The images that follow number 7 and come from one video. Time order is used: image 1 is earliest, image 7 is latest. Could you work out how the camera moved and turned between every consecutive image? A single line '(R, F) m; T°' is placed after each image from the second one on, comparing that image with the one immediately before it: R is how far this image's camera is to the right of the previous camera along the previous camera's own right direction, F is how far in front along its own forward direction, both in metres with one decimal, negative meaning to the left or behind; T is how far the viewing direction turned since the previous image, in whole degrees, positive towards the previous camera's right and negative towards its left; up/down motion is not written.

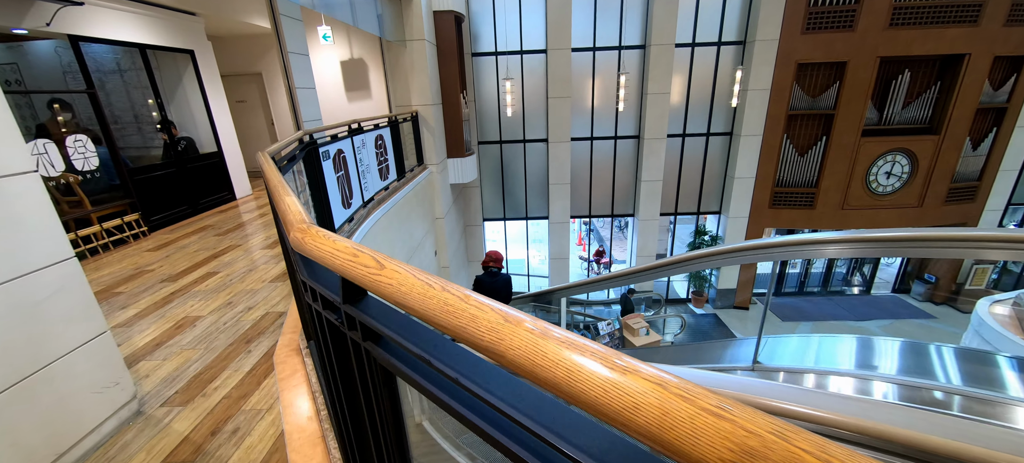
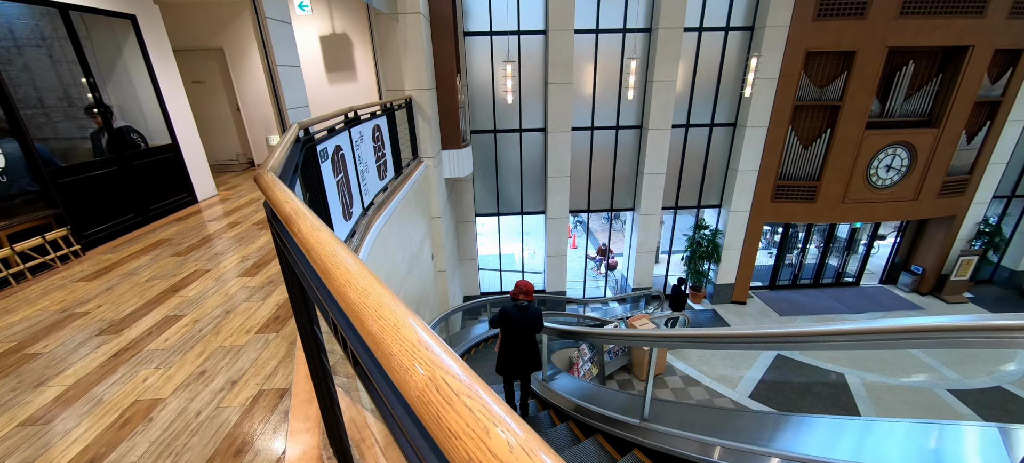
(-0.5, +0.6) m; +4°
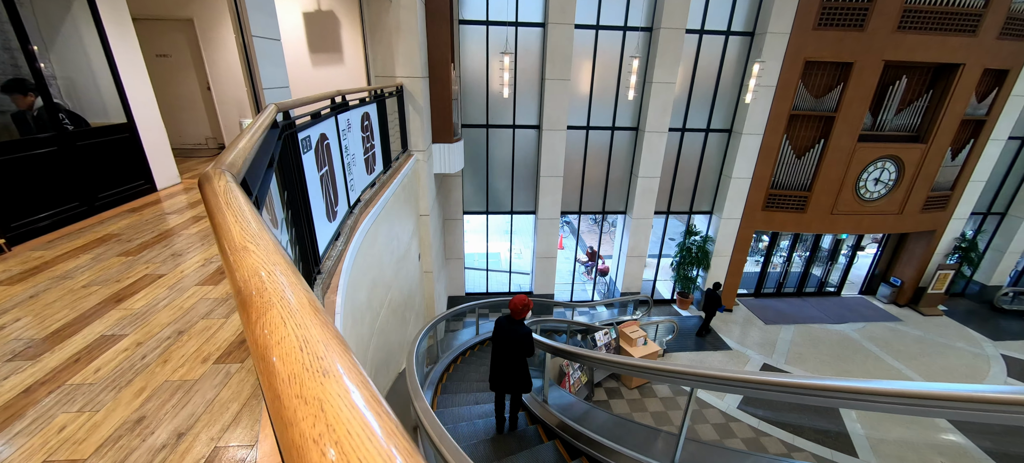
(-0.2, +0.3) m; +3°
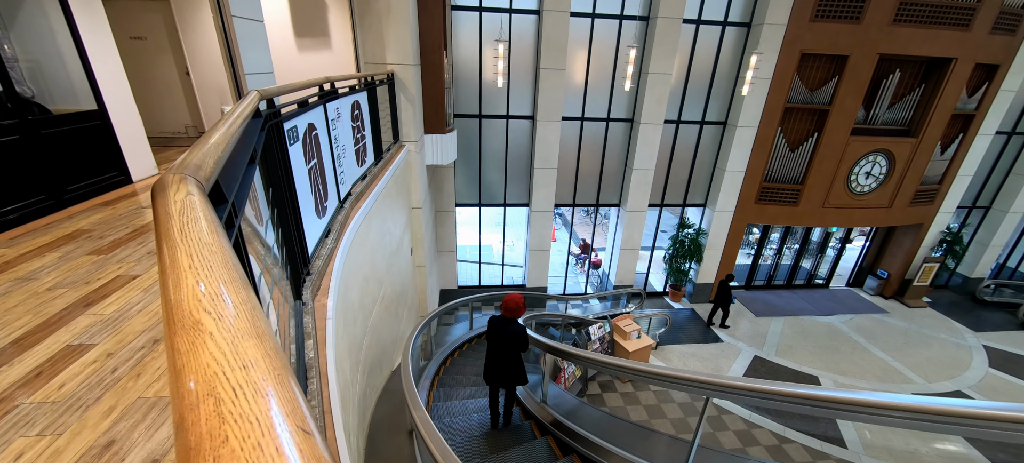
(-0.1, +0.1) m; +1°
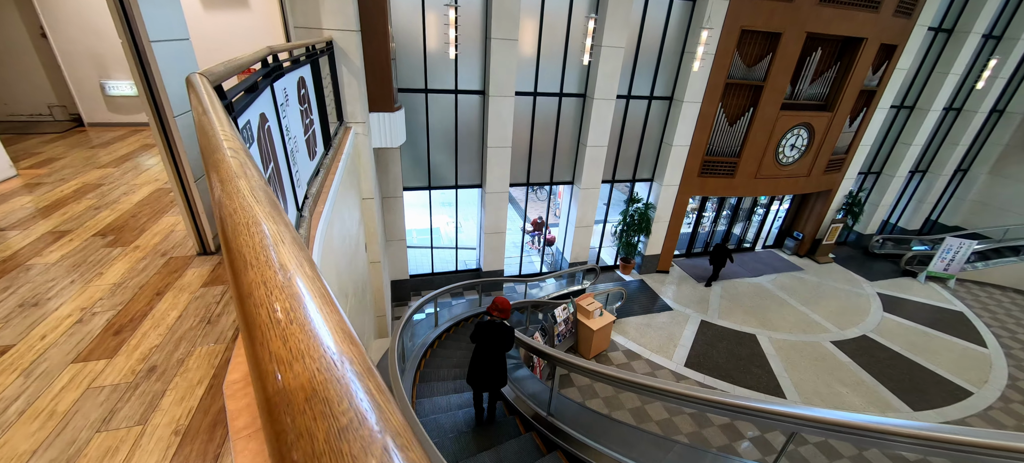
(-0.4, +0.4) m; +9°
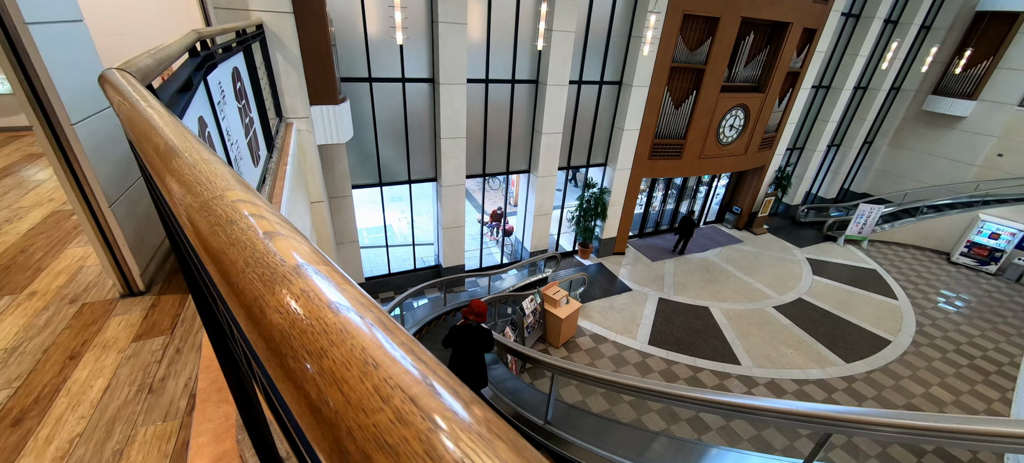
(-0.2, +0.2) m; +7°
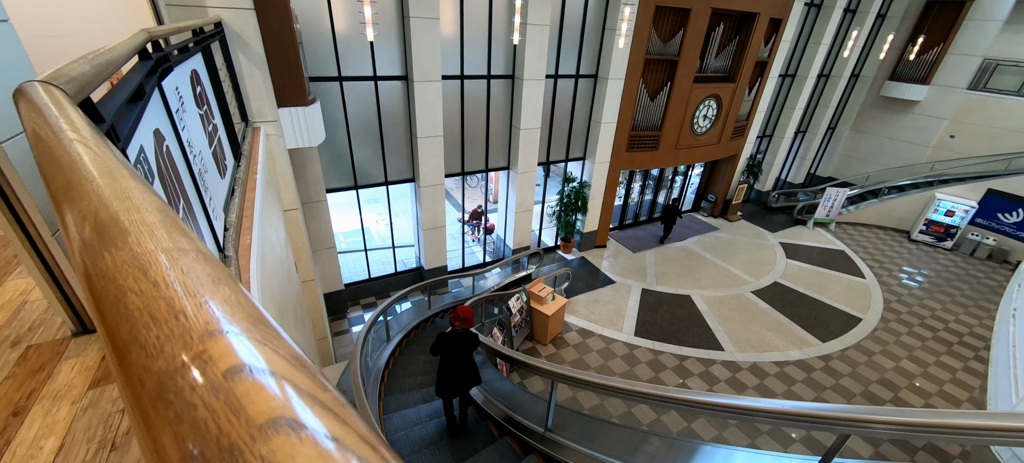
(-0.1, +0.1) m; +3°
